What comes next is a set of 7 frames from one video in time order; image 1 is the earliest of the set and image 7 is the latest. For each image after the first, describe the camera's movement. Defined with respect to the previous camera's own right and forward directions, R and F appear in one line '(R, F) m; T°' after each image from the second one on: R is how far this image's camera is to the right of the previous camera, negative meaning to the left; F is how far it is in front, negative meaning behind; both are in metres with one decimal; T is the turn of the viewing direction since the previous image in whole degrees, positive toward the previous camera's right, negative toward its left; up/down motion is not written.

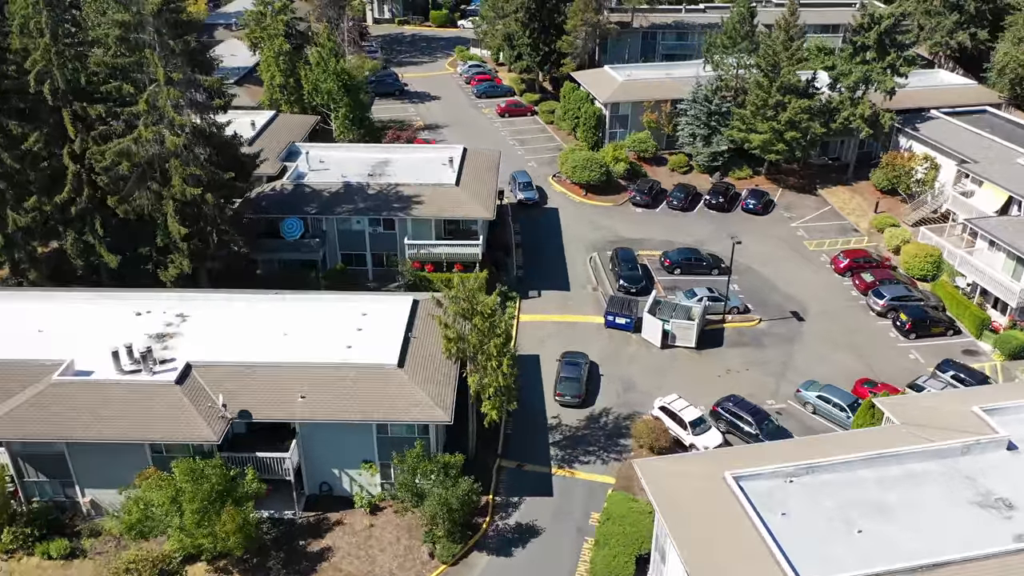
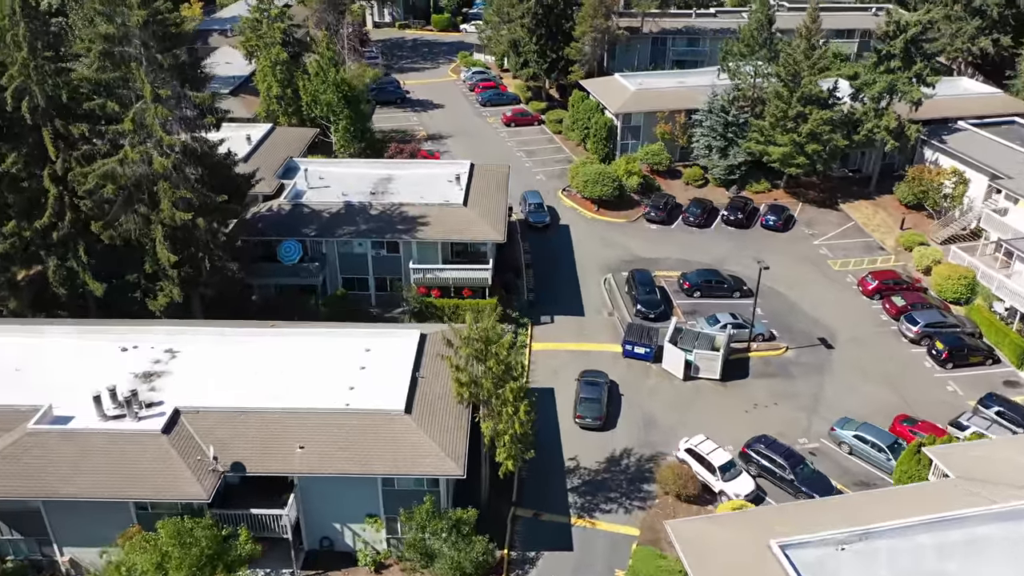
(-0.6, +2.3) m; 0°
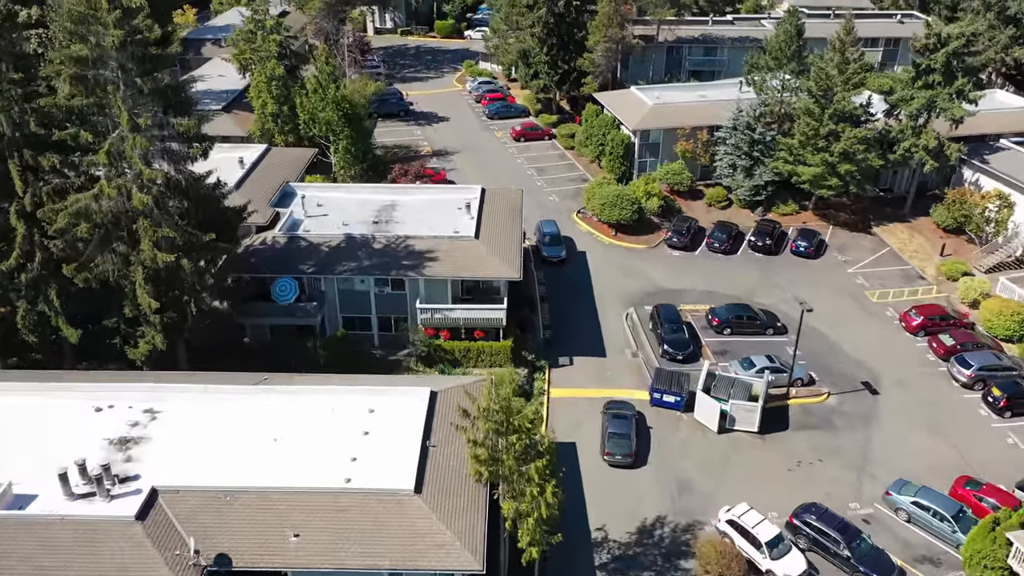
(-0.7, +3.3) m; 0°
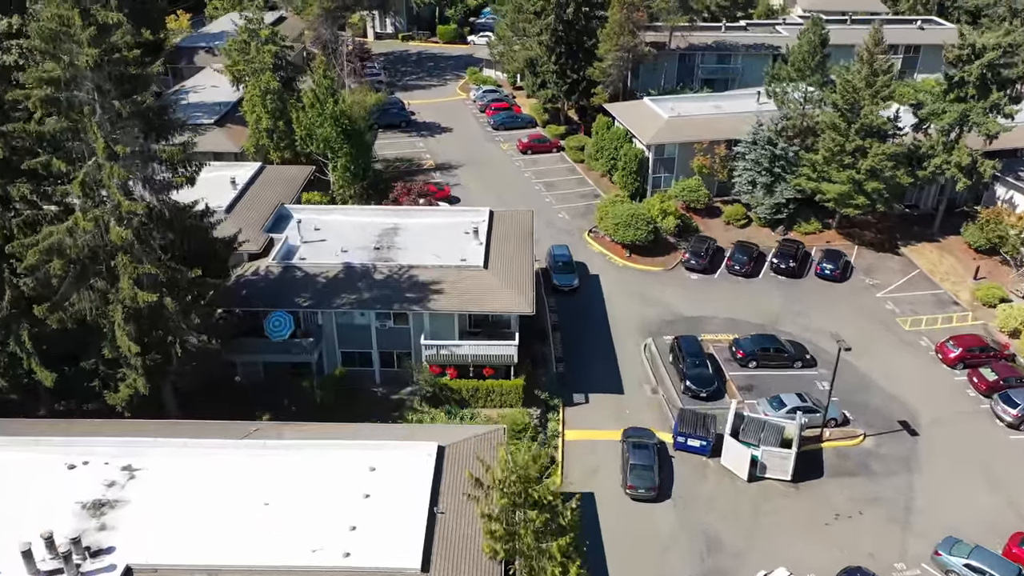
(-0.5, +2.5) m; 0°
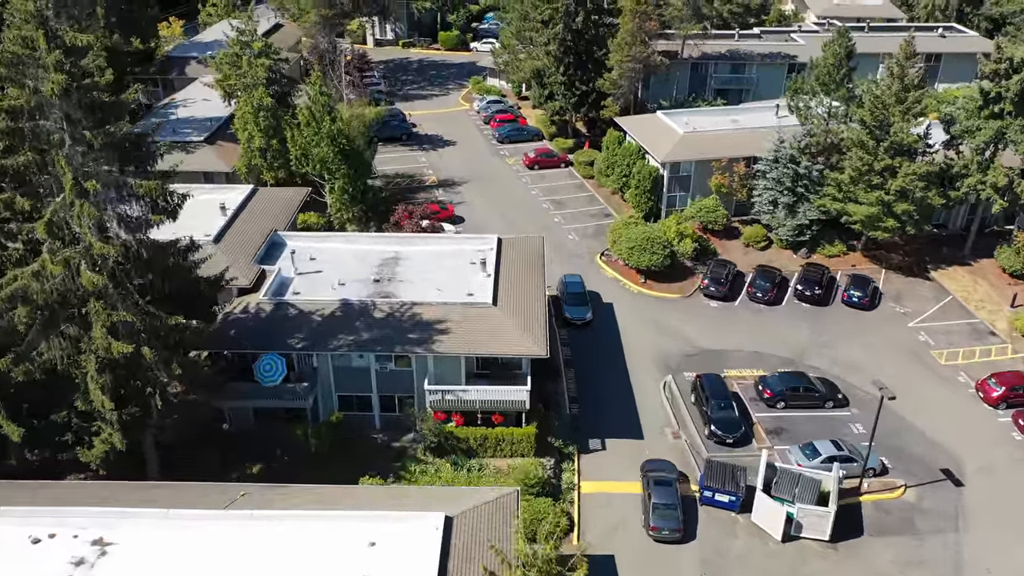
(-0.4, +2.5) m; 0°
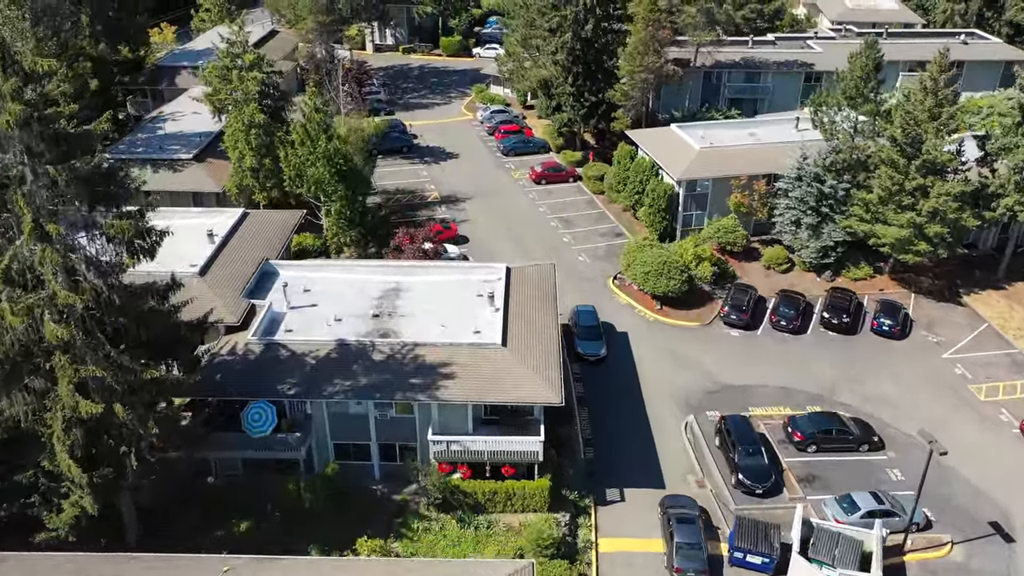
(-0.4, +2.5) m; 0°
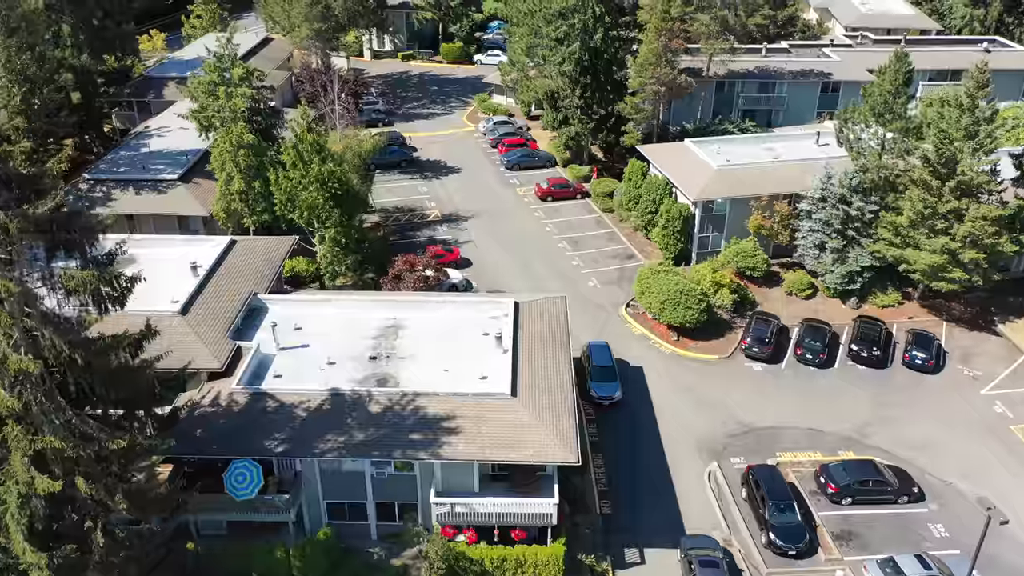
(-0.3, +2.5) m; 0°
